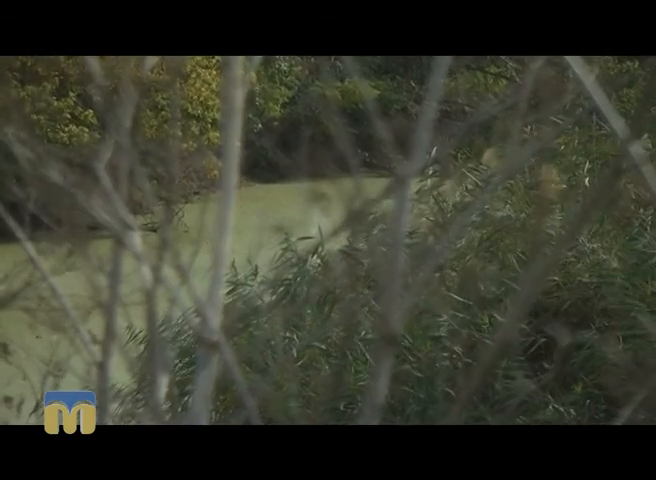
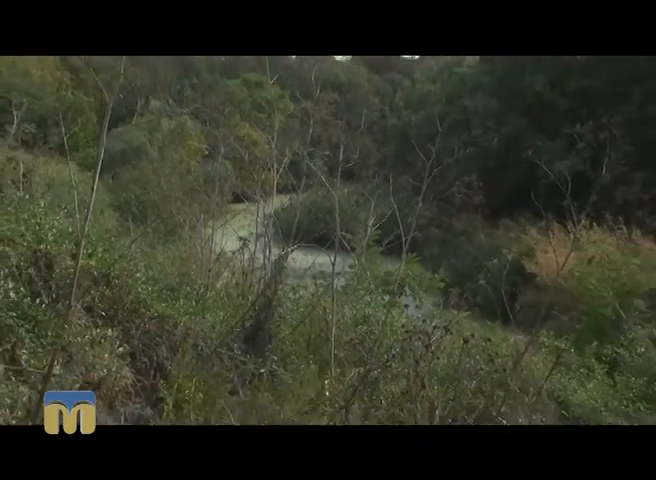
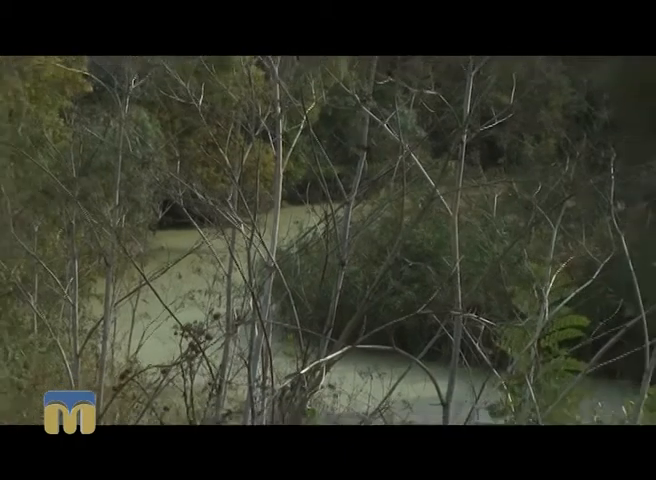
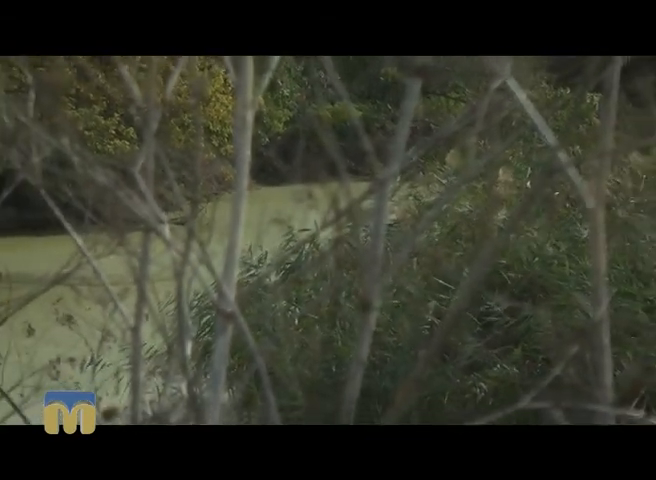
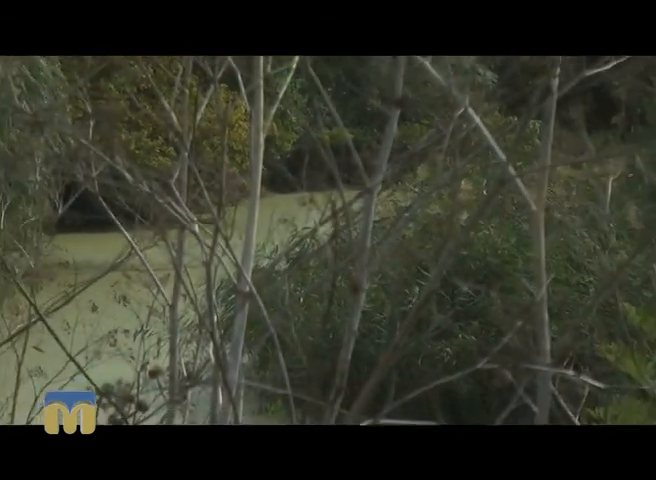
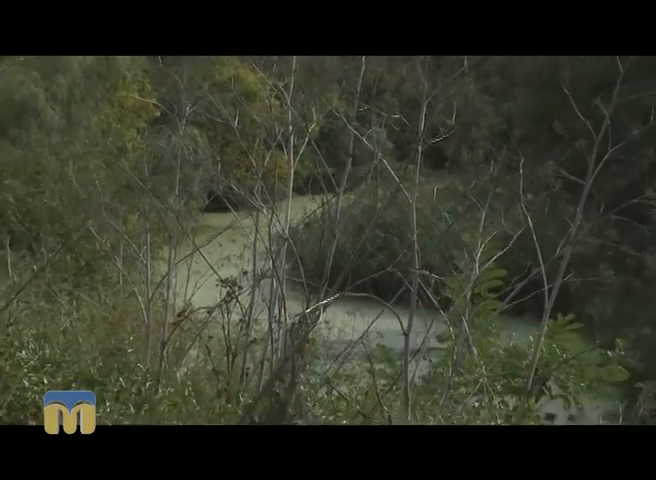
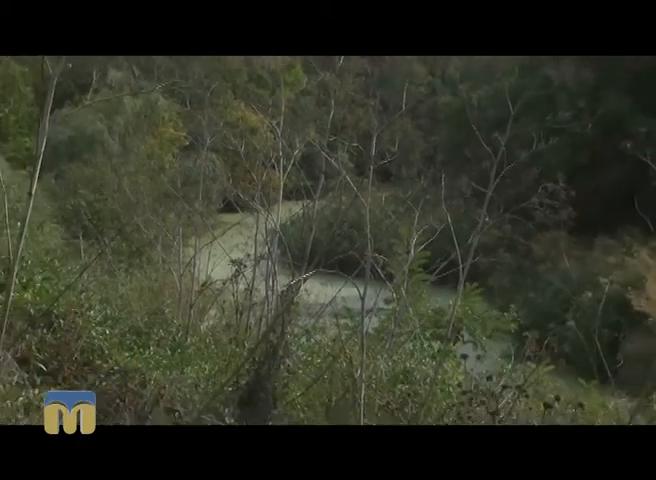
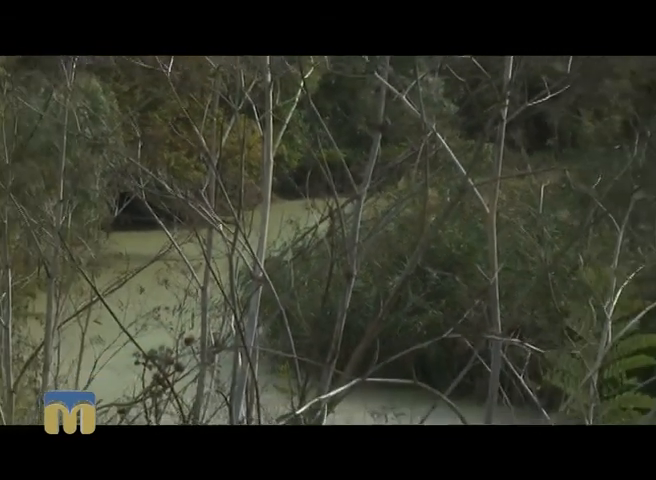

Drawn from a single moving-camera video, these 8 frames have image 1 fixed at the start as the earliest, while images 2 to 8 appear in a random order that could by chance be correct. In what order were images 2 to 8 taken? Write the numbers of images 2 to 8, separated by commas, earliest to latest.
4, 5, 8, 3, 6, 7, 2
